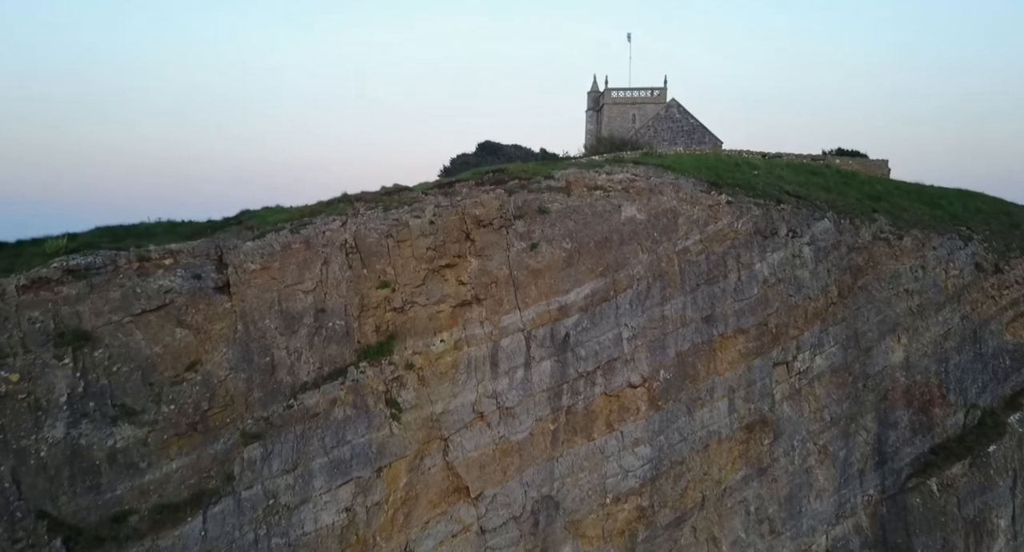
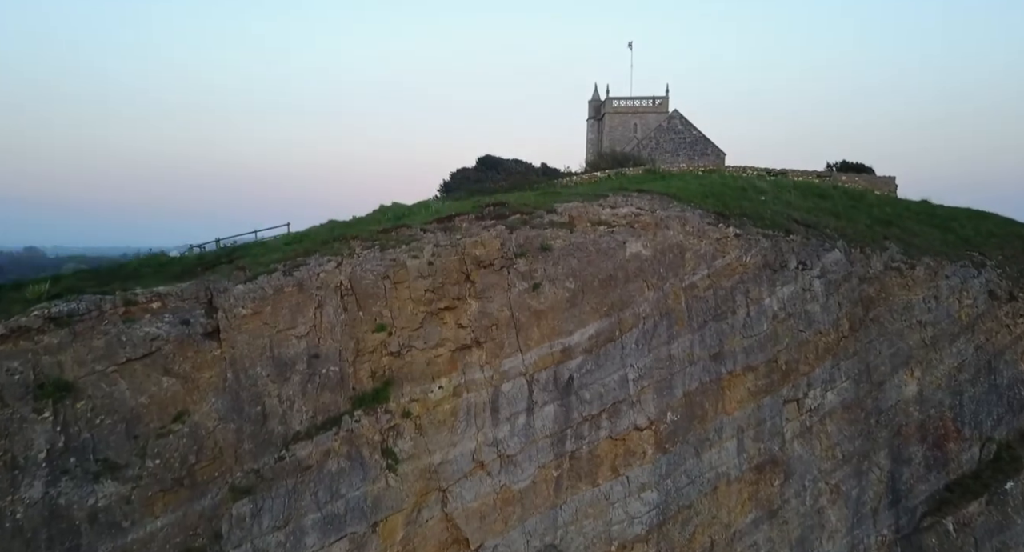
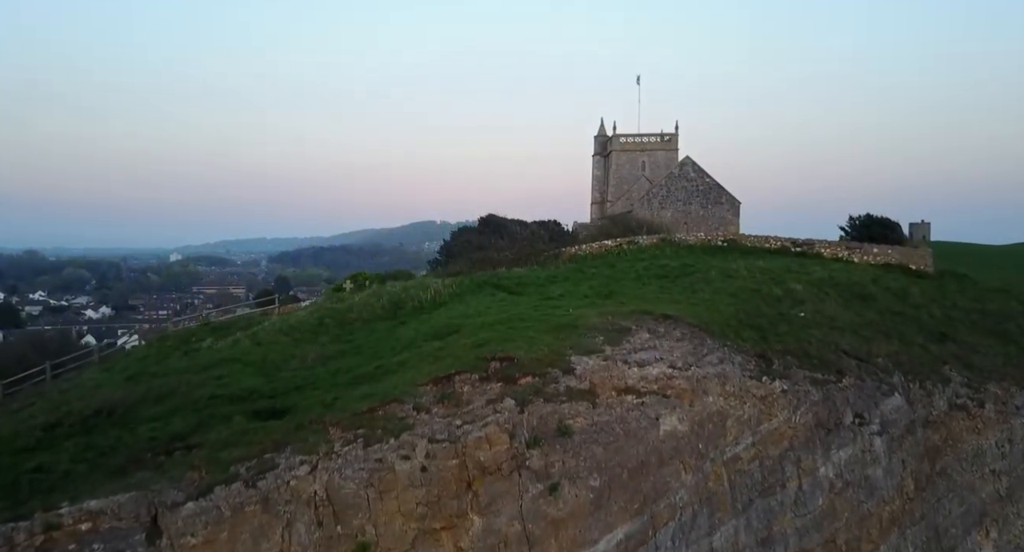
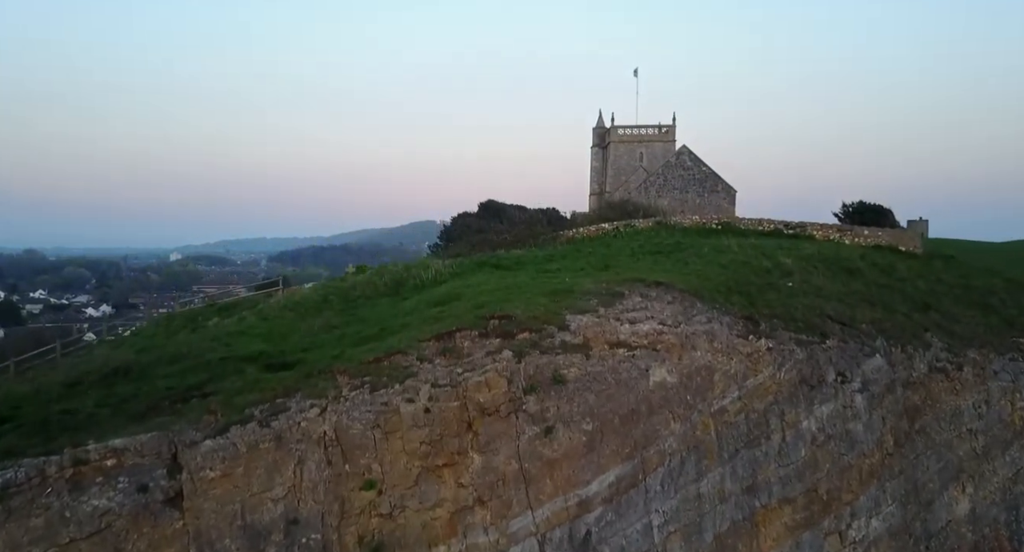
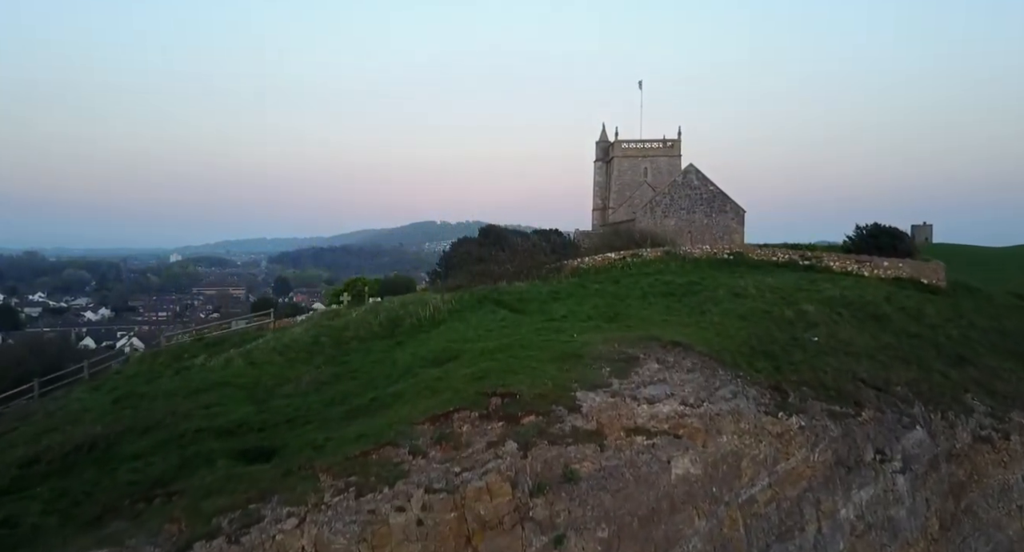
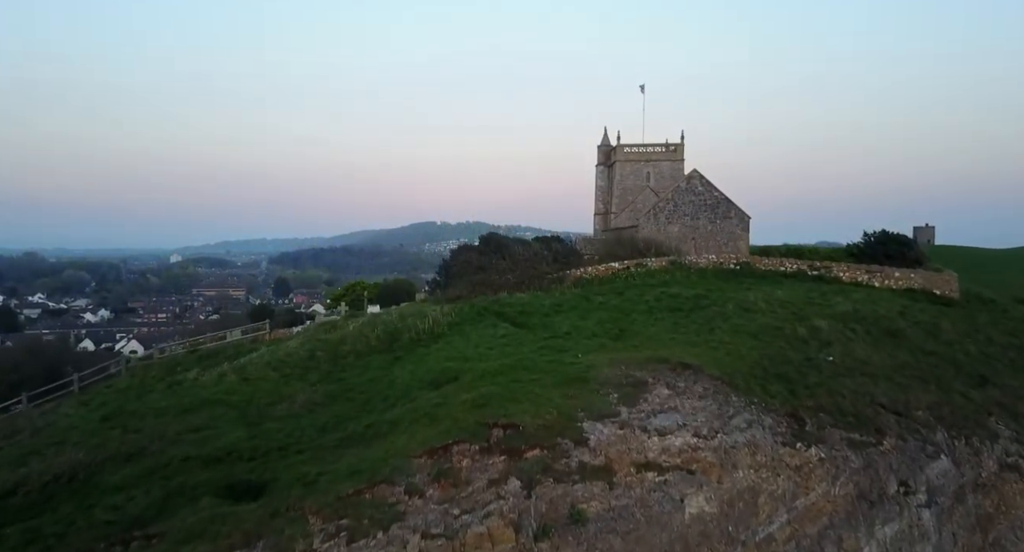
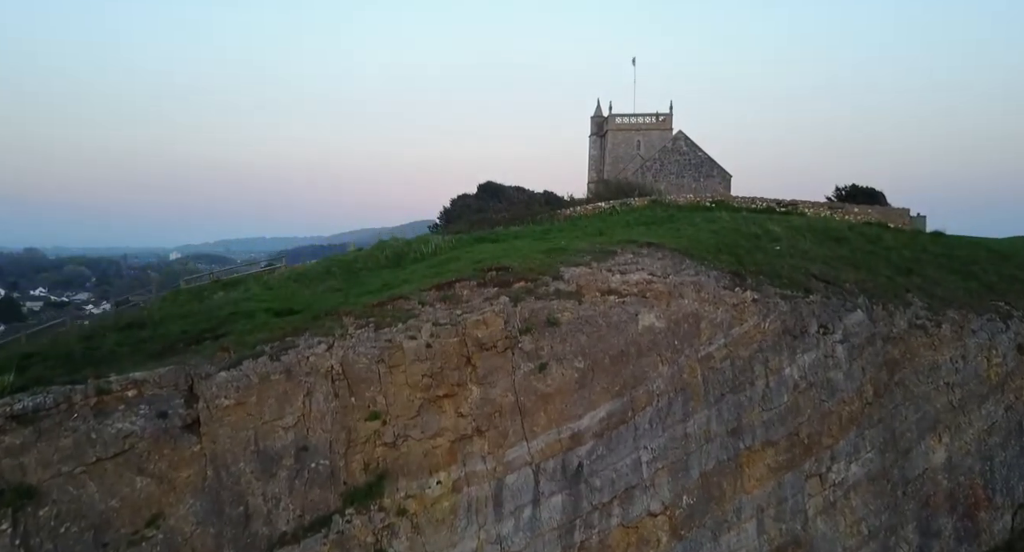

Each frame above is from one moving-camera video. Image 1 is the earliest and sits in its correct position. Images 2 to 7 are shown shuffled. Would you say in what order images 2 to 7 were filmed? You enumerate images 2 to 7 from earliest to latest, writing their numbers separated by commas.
2, 7, 4, 3, 5, 6
